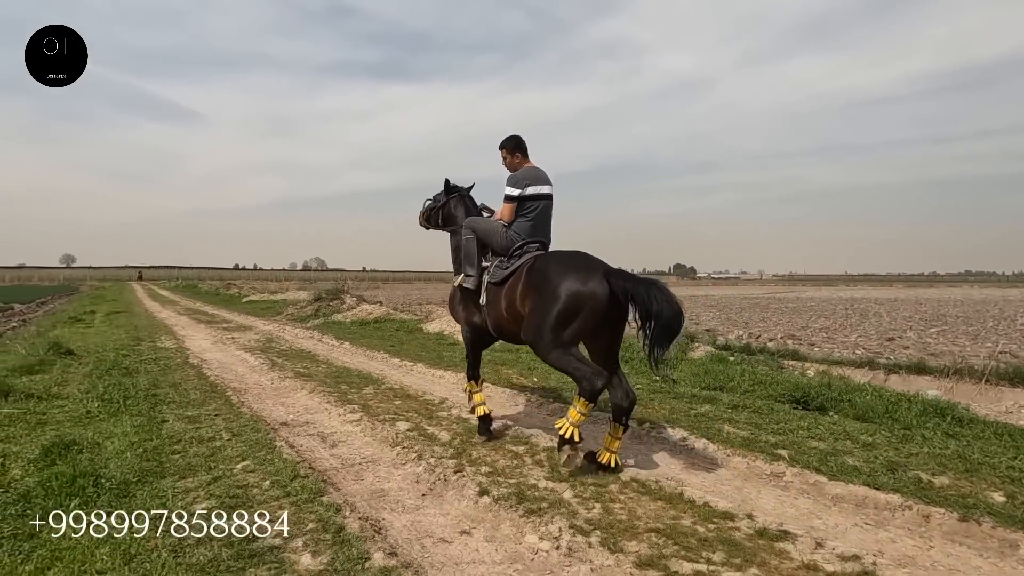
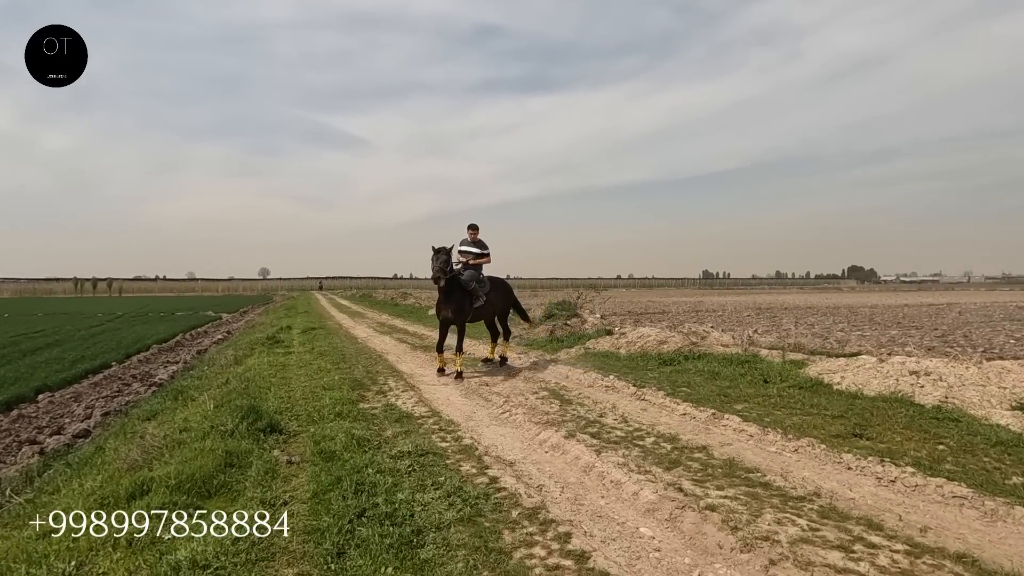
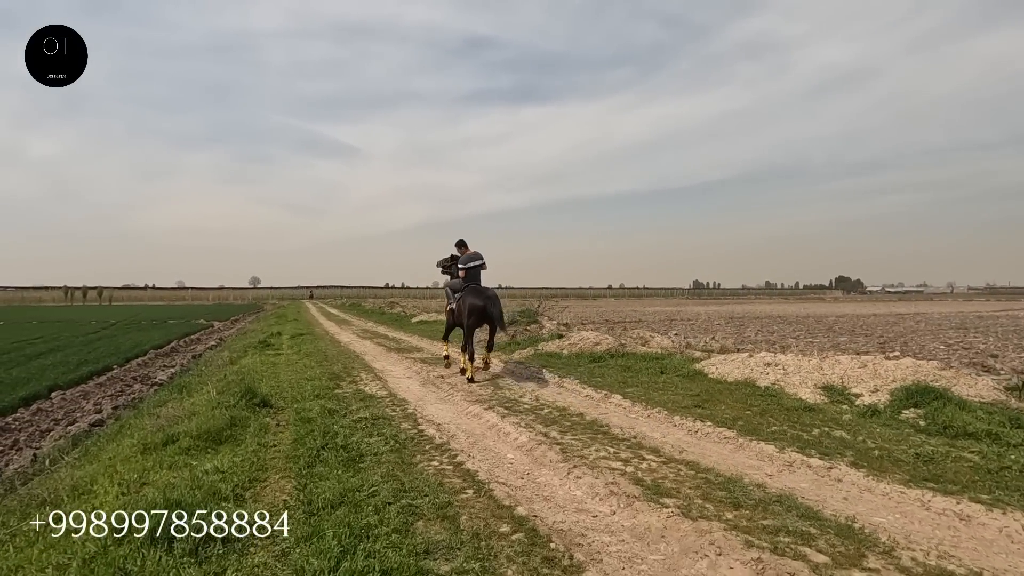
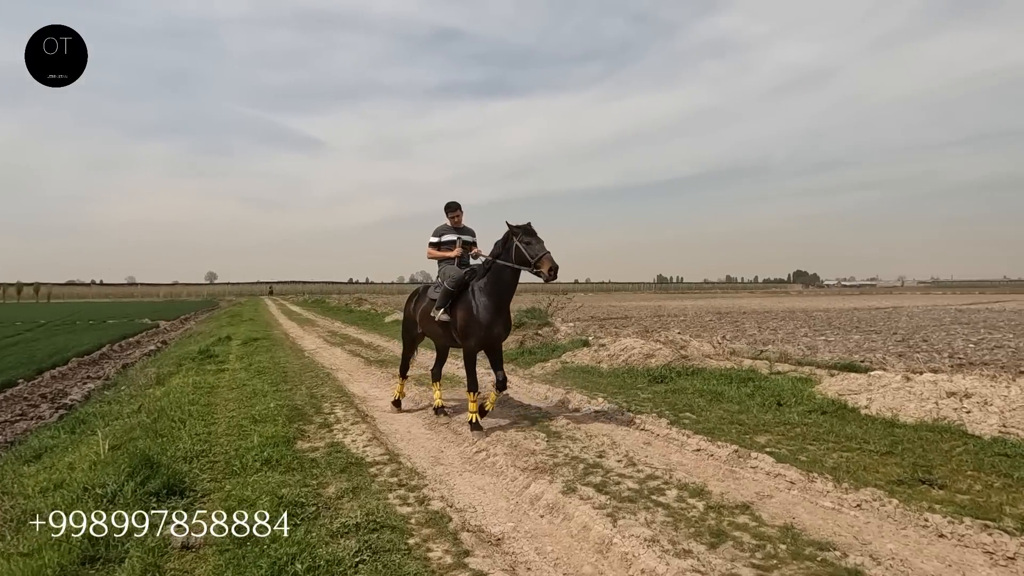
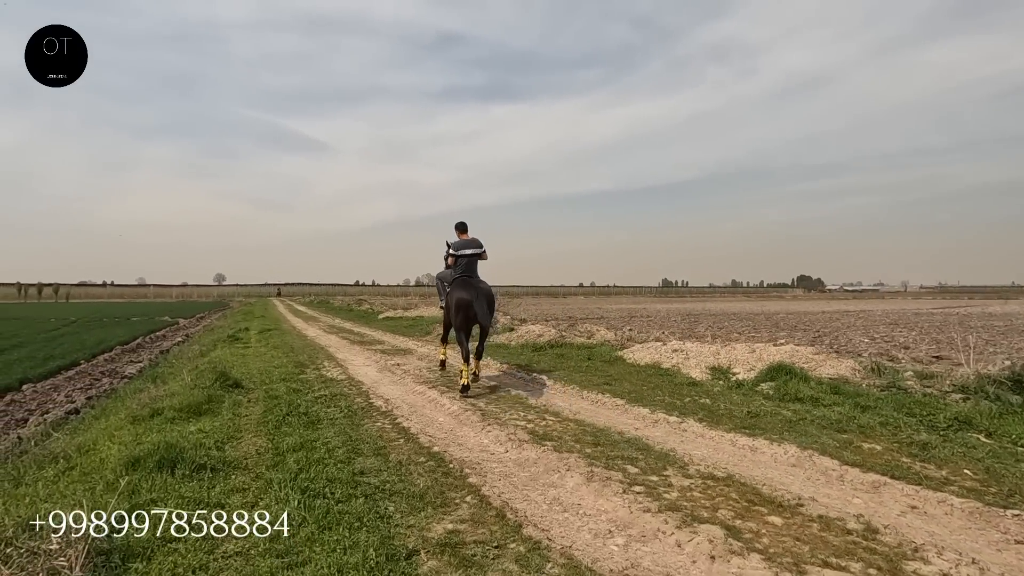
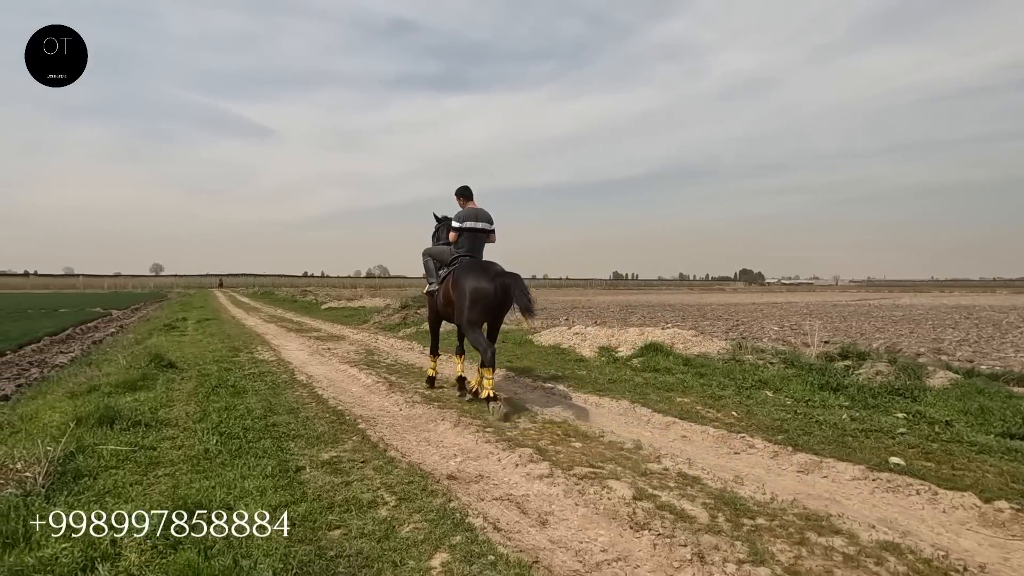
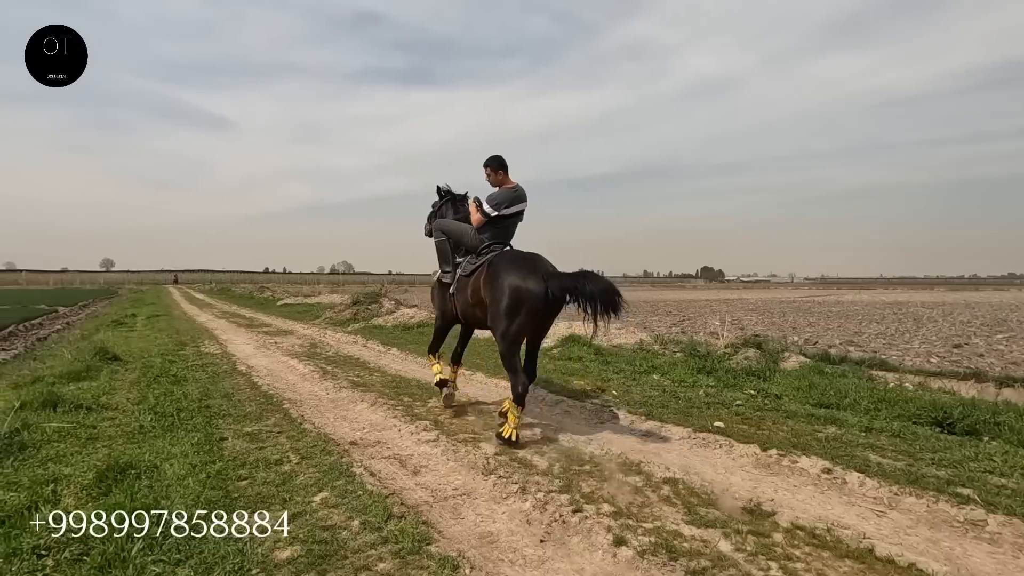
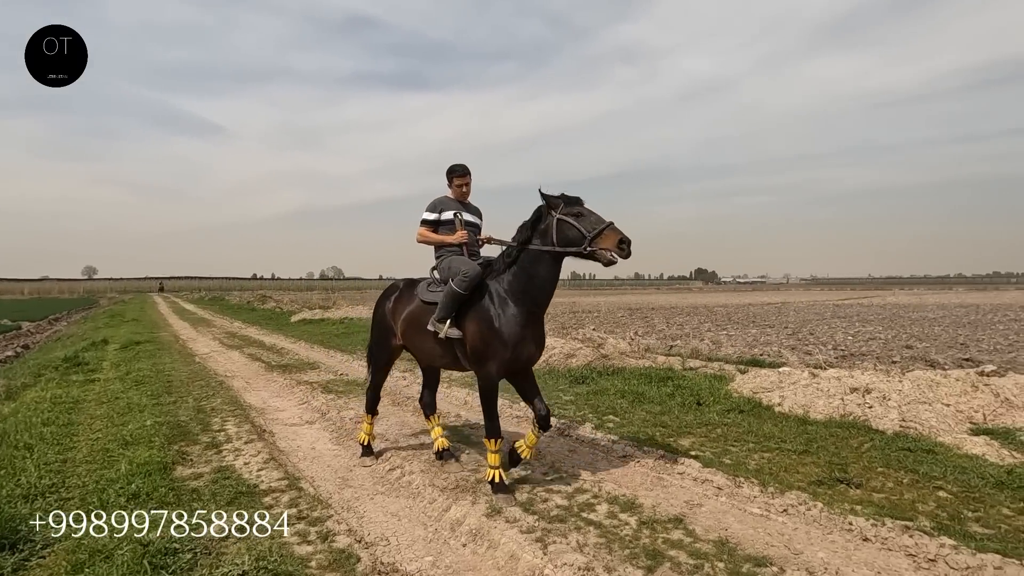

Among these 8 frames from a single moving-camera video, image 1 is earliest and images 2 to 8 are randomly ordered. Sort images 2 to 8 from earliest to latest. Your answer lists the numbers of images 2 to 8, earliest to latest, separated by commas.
7, 6, 5, 3, 2, 4, 8
